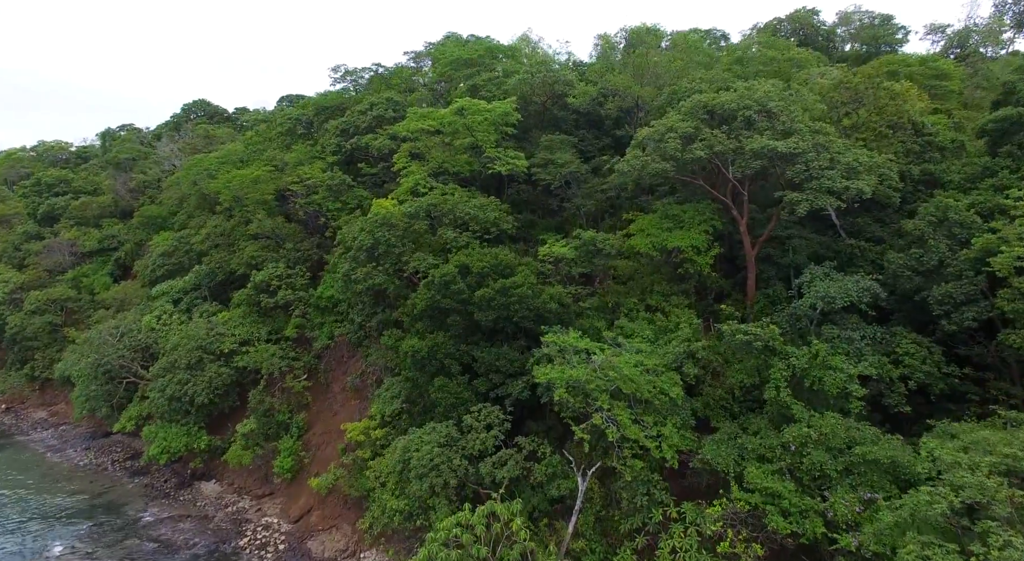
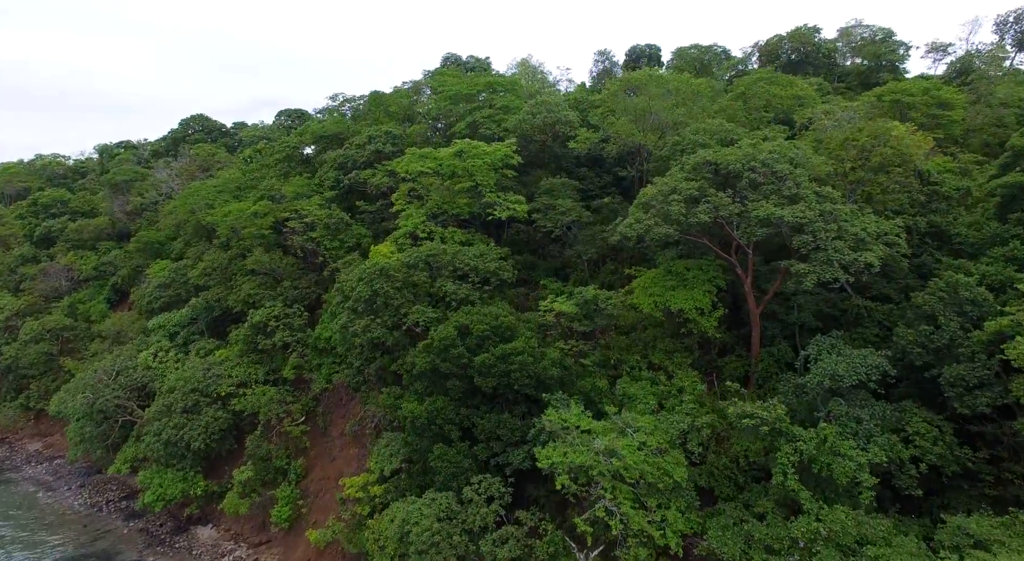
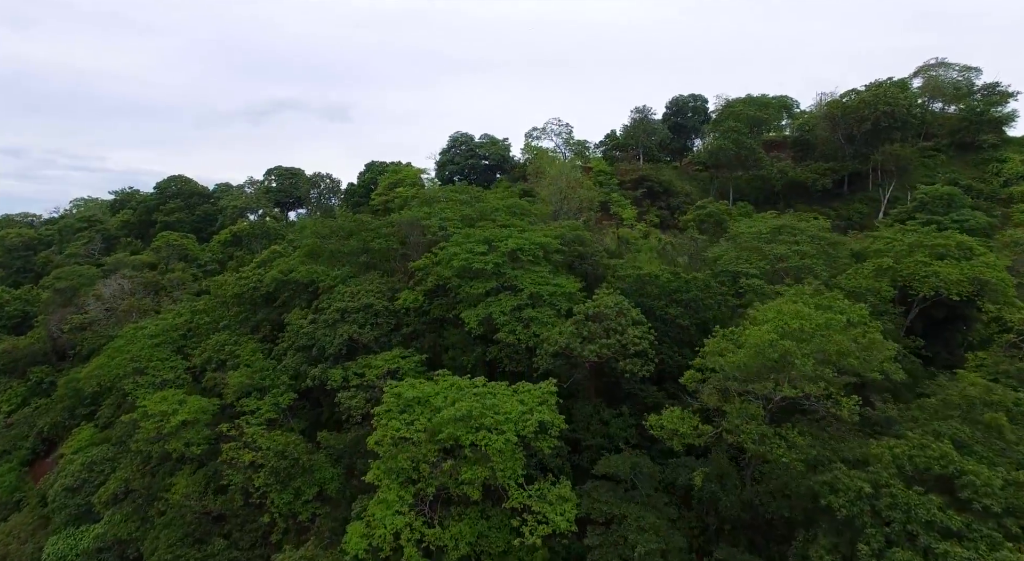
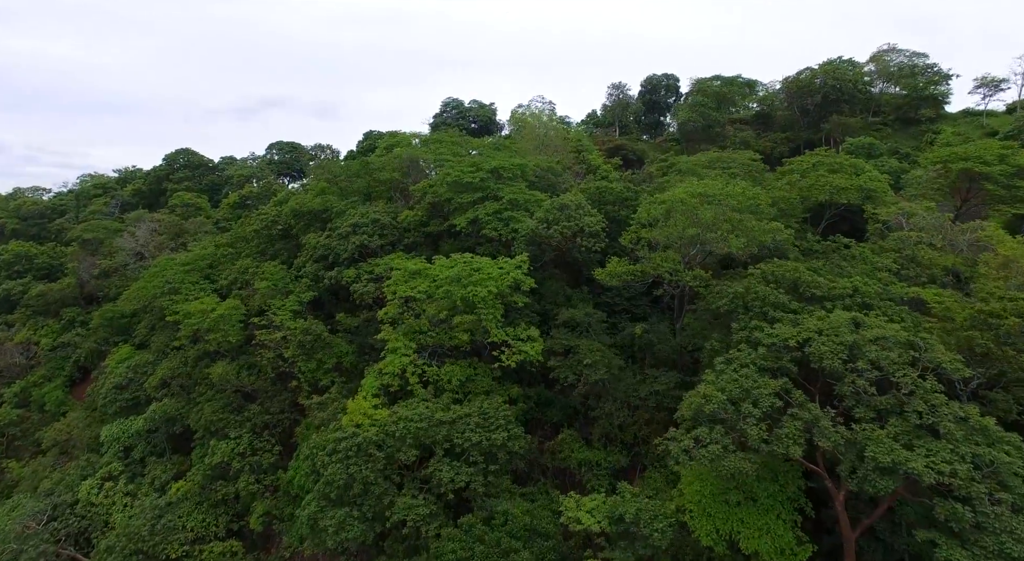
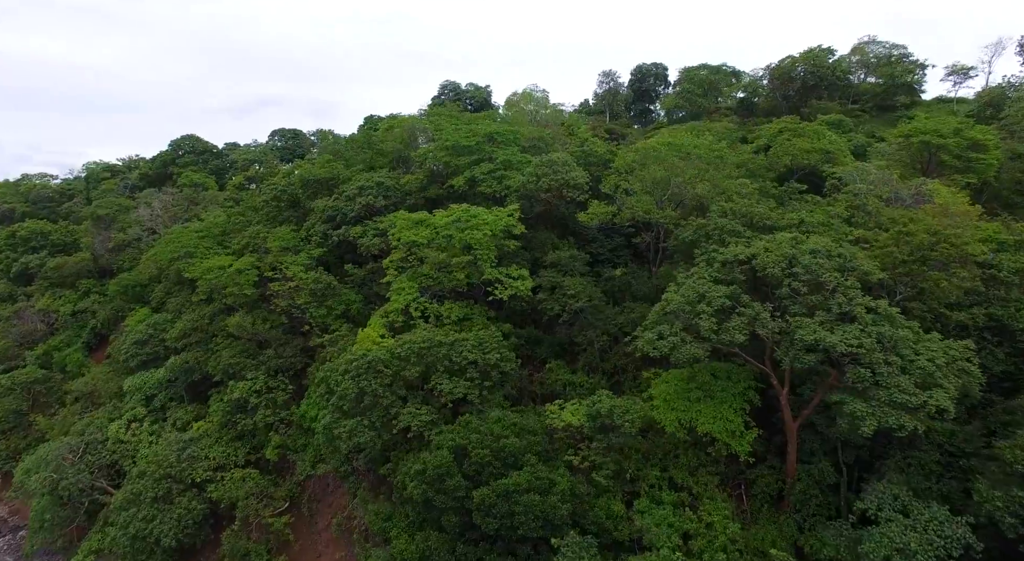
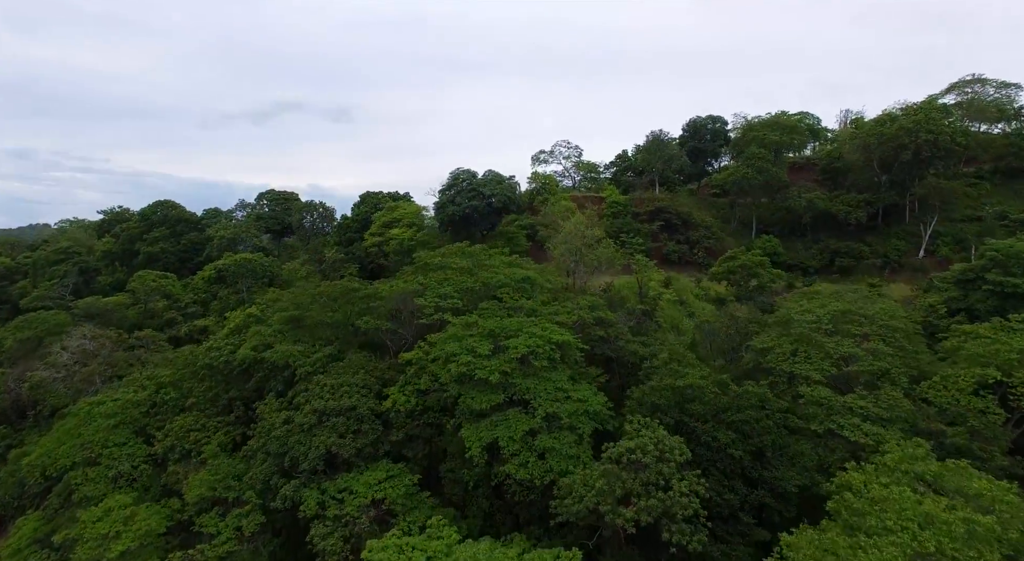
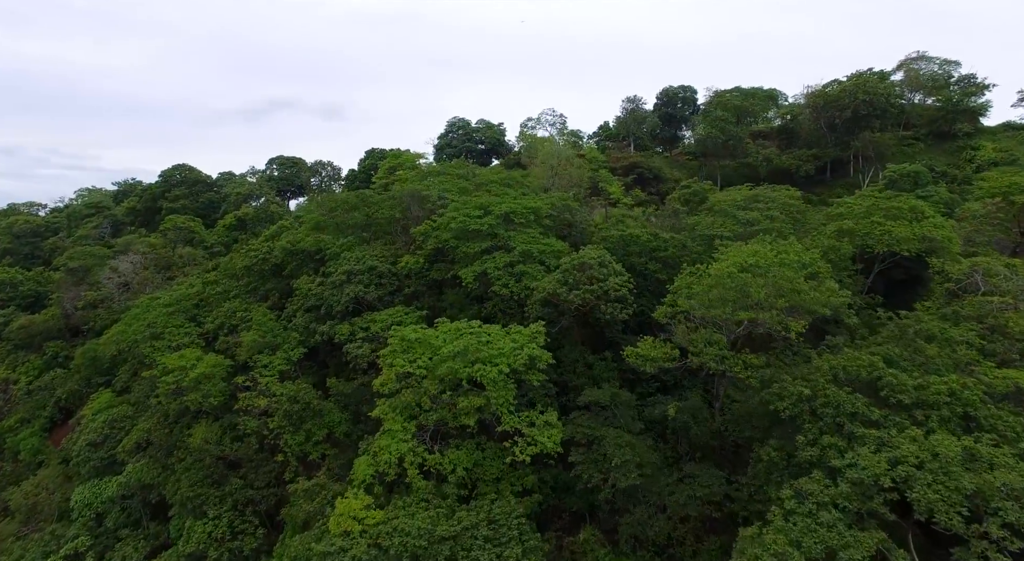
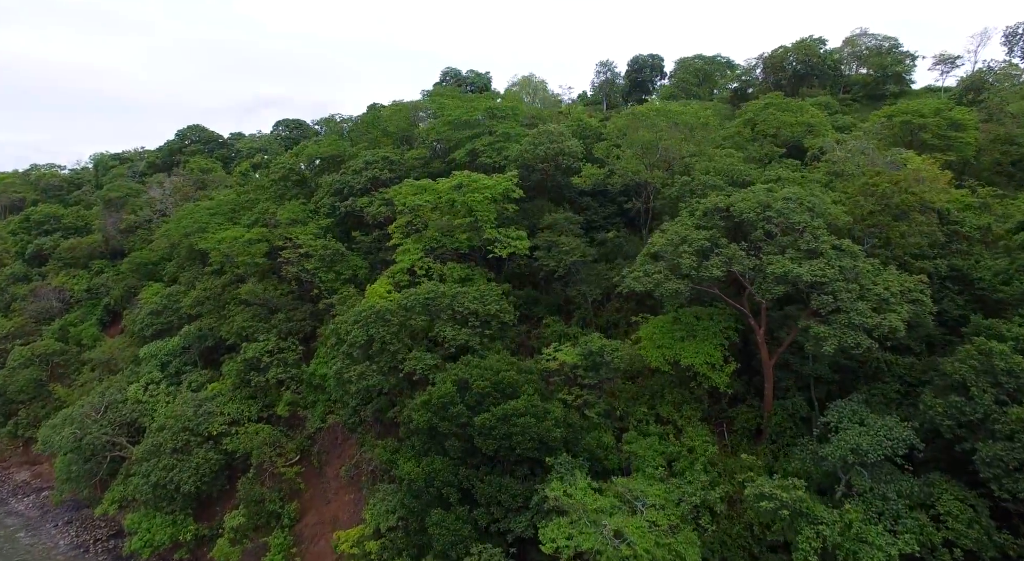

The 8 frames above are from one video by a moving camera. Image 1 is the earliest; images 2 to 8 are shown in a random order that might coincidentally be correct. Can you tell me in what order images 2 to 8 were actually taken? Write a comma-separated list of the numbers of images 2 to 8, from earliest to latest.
2, 8, 5, 4, 7, 3, 6
